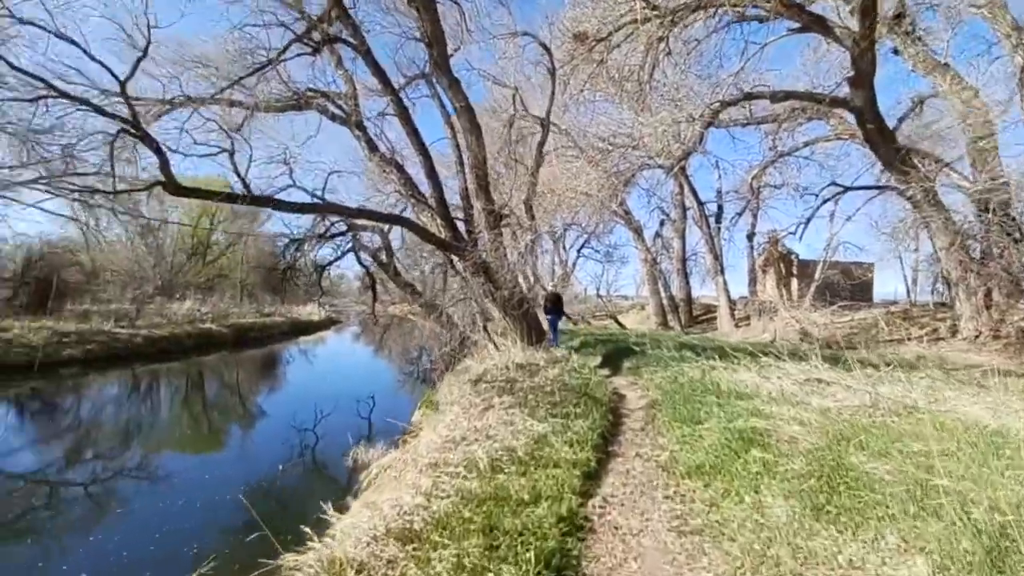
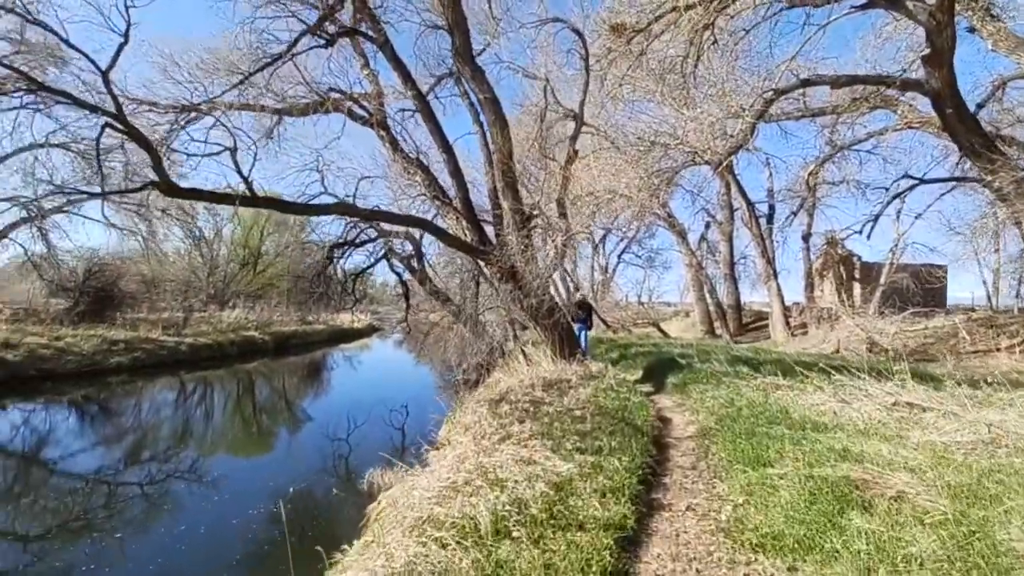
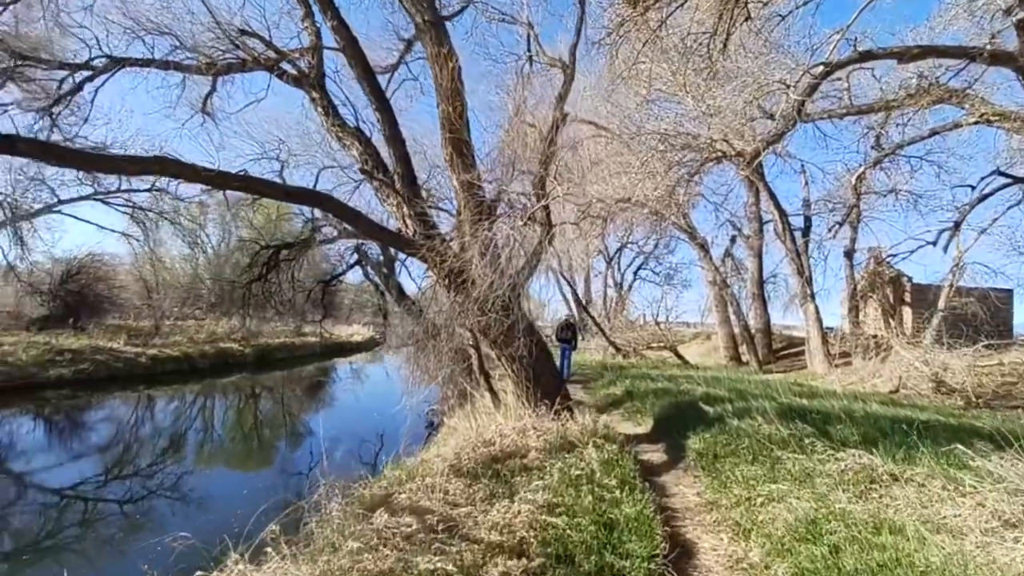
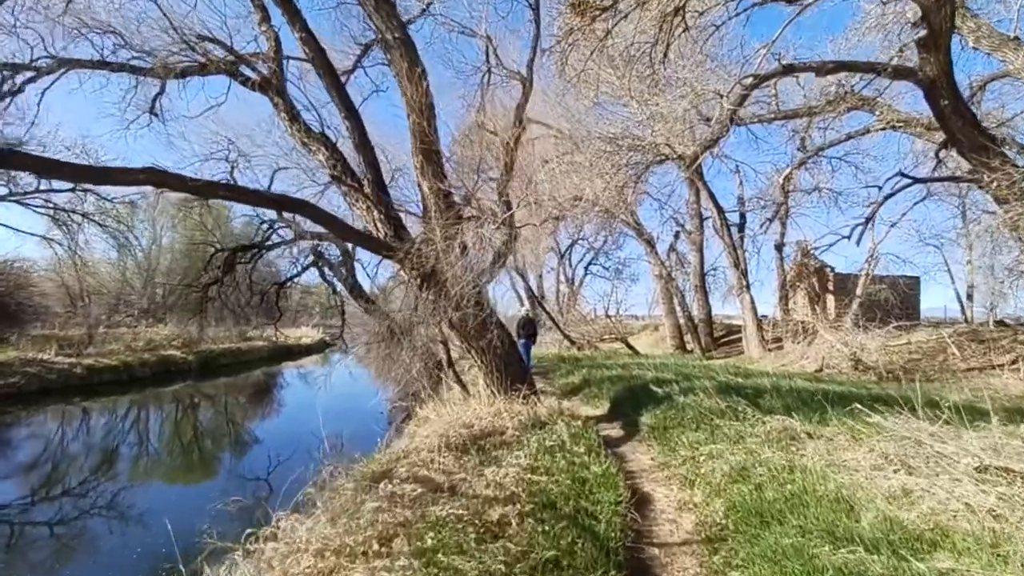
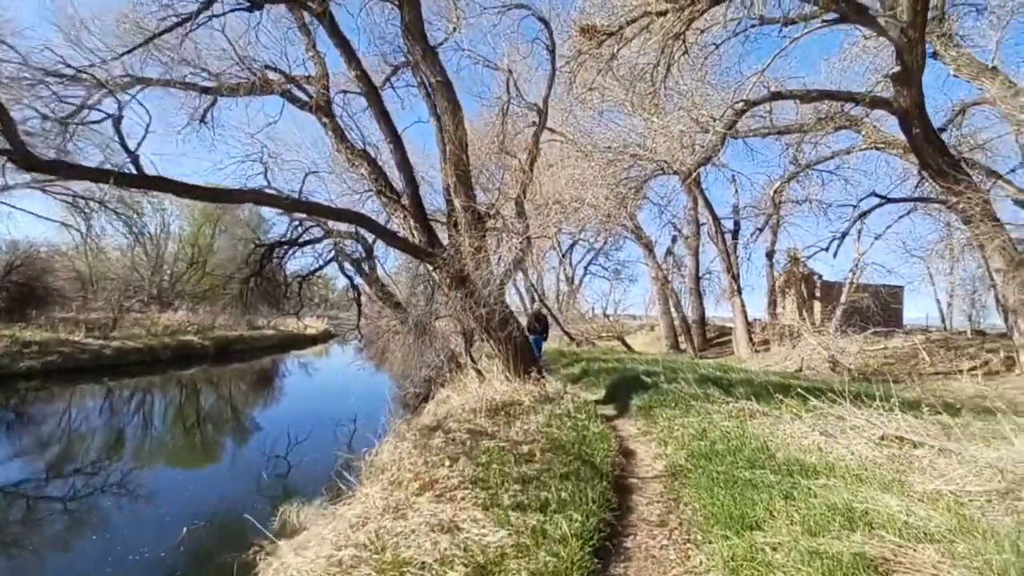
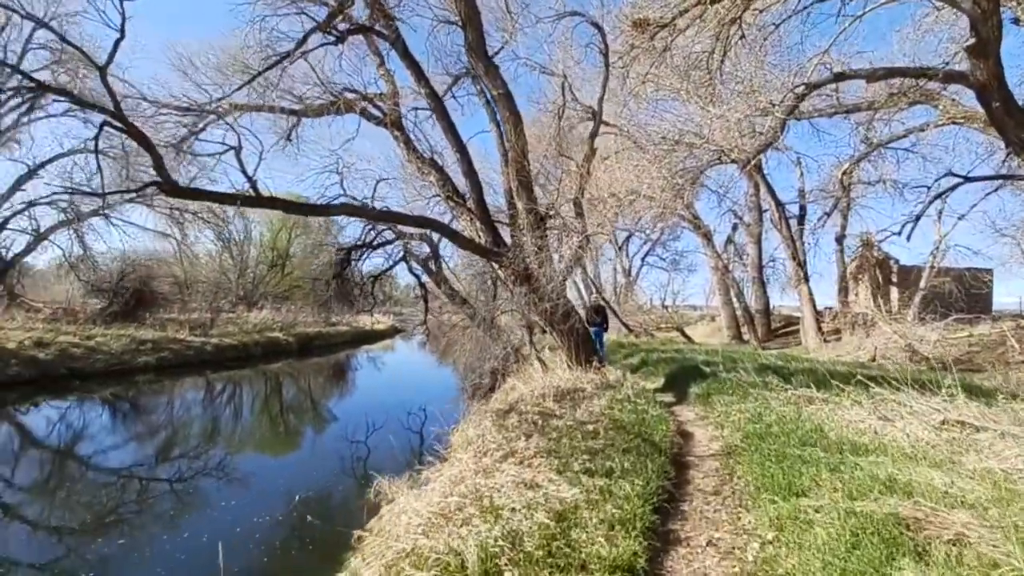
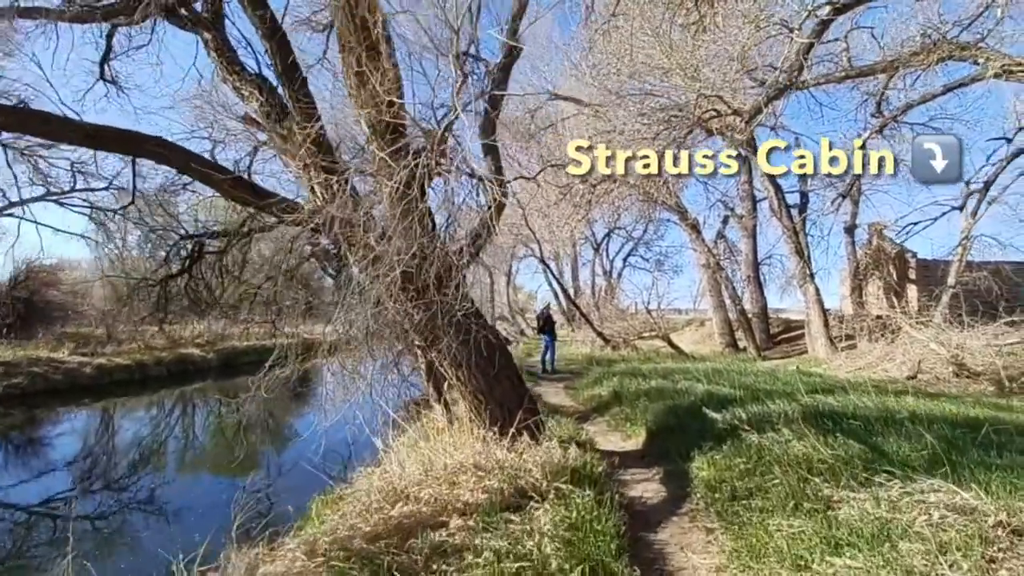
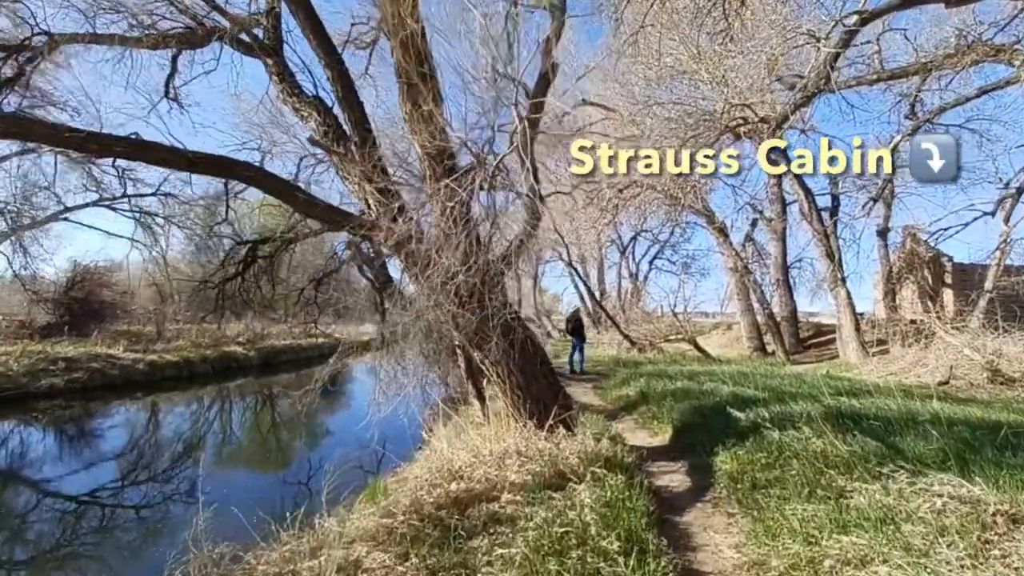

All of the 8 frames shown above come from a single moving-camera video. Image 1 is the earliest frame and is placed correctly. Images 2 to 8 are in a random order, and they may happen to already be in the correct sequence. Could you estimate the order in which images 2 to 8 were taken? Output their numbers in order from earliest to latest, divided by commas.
2, 6, 5, 4, 3, 8, 7
